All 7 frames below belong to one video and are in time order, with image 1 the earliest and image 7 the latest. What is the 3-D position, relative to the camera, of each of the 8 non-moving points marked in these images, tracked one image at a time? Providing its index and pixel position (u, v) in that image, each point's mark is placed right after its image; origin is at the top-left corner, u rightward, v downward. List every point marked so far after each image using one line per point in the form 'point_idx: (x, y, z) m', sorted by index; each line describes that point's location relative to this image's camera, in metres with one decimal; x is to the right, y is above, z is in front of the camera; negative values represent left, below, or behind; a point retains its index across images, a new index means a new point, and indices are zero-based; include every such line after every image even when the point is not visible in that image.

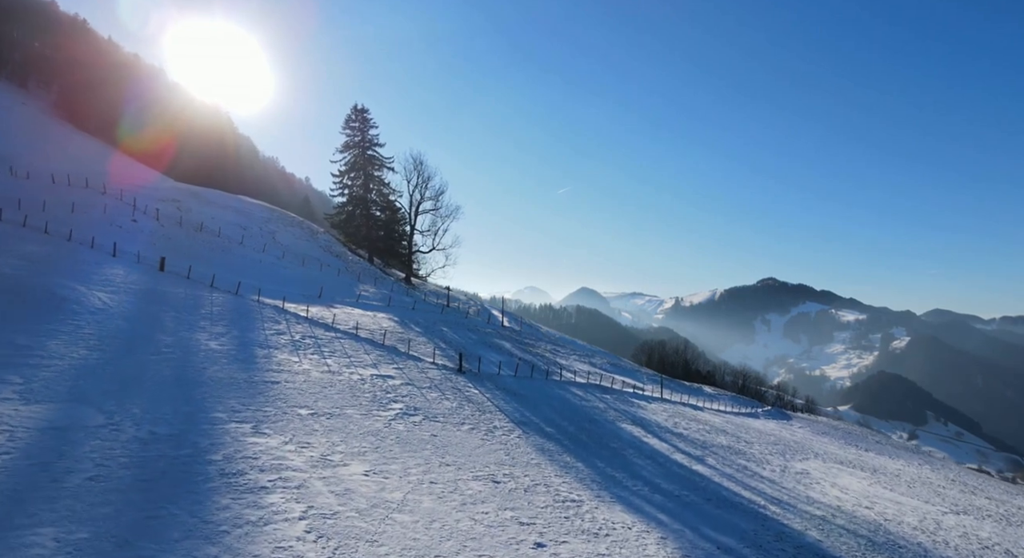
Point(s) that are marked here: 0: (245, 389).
0: (-9.0, -3.7, +19.5) m
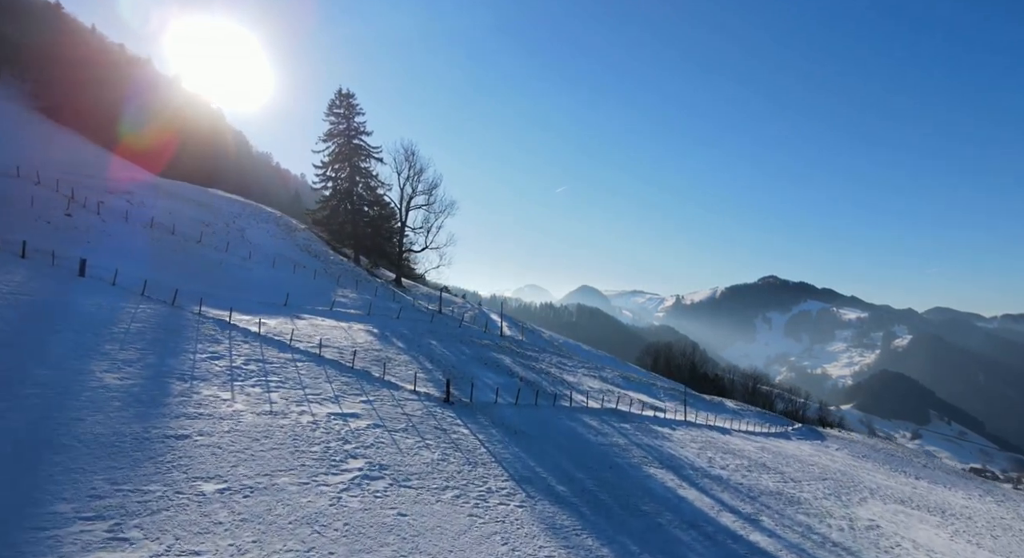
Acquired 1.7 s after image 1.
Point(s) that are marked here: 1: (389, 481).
0: (-9.0, -4.1, +13.6) m
1: (-3.4, -5.6, +15.9) m
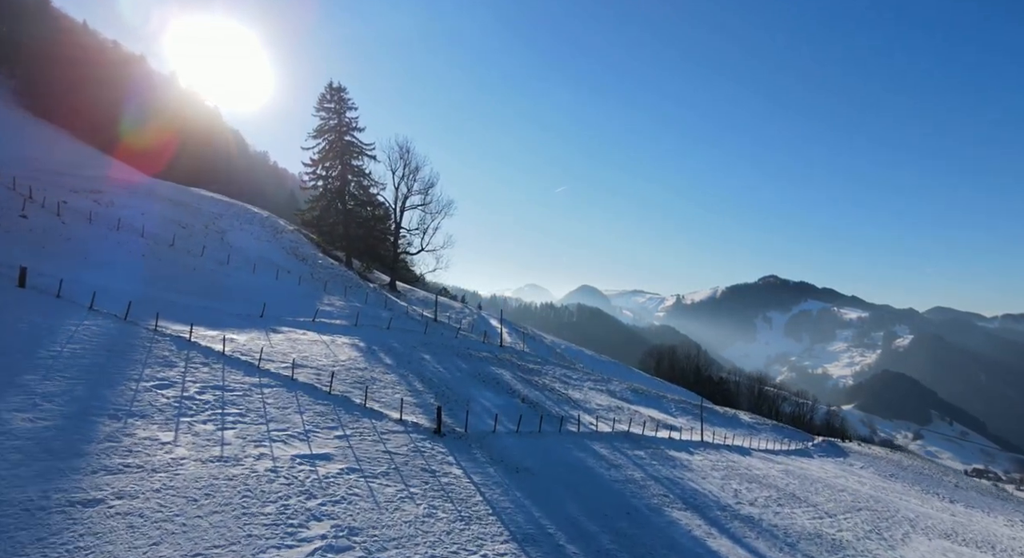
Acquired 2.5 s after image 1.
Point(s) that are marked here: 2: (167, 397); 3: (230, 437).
0: (-9.0, -4.5, +10.4) m
1: (-3.4, -6.0, +12.7) m
2: (-10.4, -3.6, +17.5) m
3: (-7.9, -4.4, +16.2) m
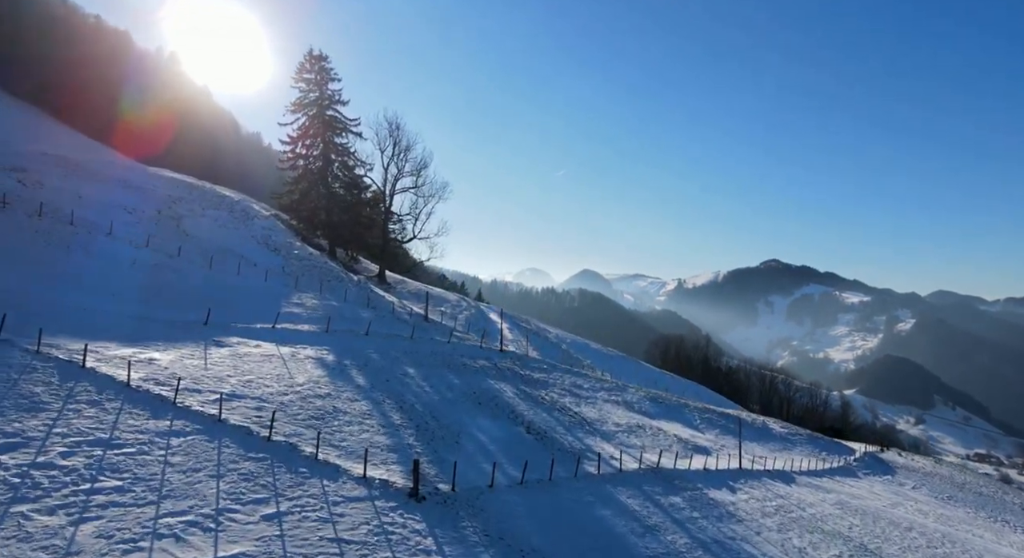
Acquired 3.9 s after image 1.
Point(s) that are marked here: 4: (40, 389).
0: (-8.9, -5.0, +4.8) m
1: (-3.3, -6.4, +7.1) m
2: (-10.4, -3.8, +11.9) m
3: (-7.8, -4.8, +10.6) m
4: (-12.2, -2.8, +15.1) m
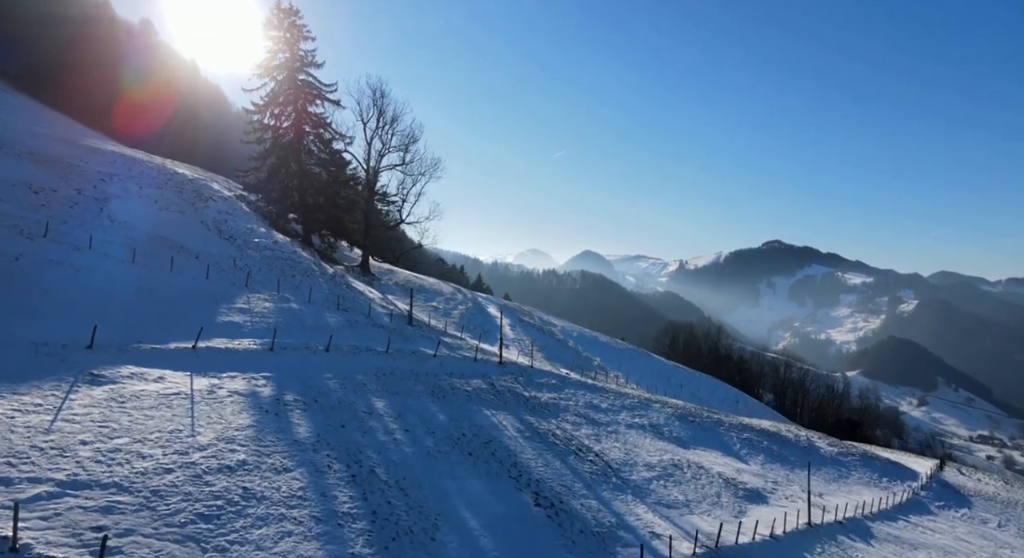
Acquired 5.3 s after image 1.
0: (-8.9, -5.8, -1.8) m
1: (-3.2, -7.2, +0.5) m
2: (-10.3, -4.4, +5.2) m
3: (-7.8, -5.4, +4.0) m
4: (-12.2, -3.3, +8.4) m
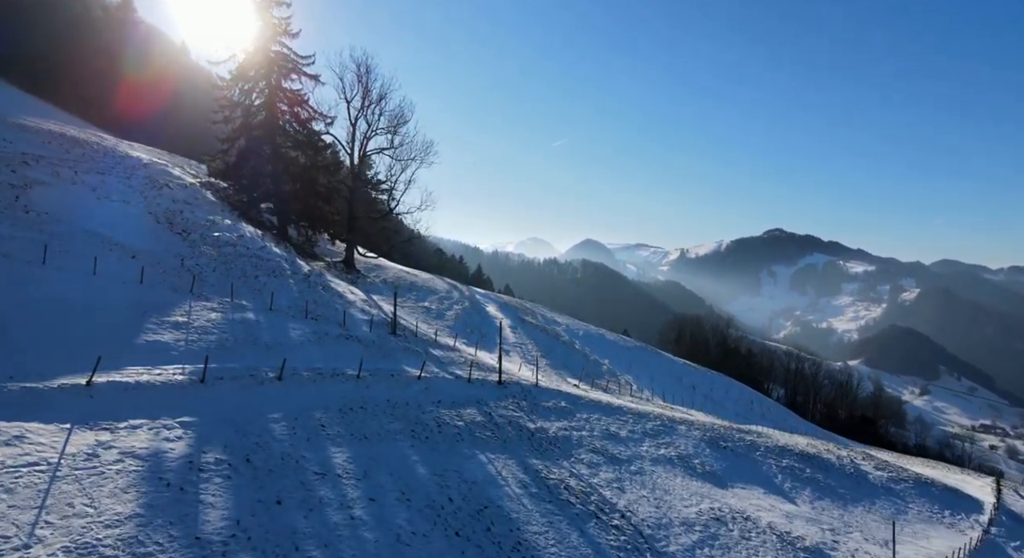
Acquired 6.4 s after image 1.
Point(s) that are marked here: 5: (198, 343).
0: (-8.9, -6.6, -6.8) m
1: (-3.2, -7.9, -4.4) m
2: (-10.3, -5.1, +0.3) m
3: (-7.8, -6.1, -1.0) m
4: (-12.1, -3.9, +3.4) m
5: (-10.6, -2.0, +19.7) m
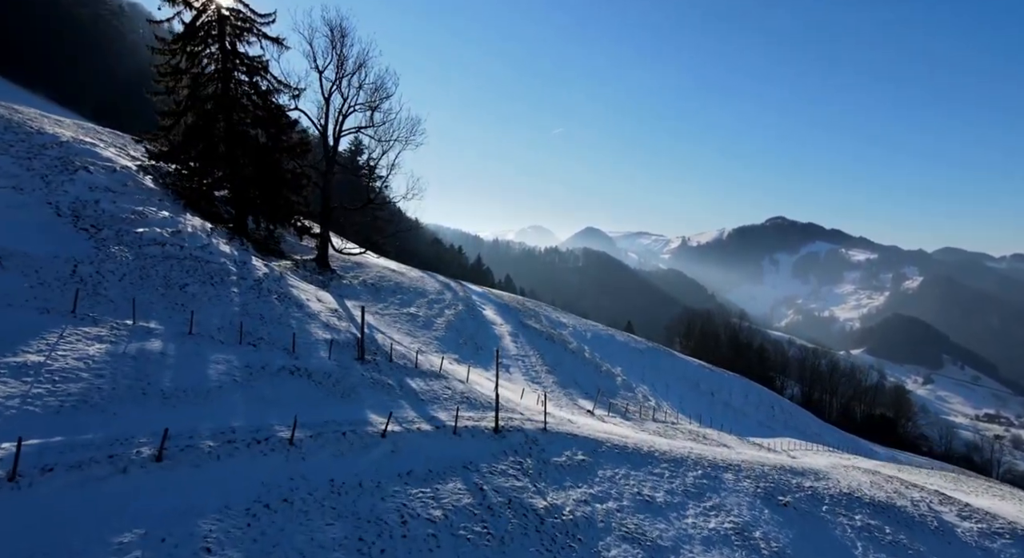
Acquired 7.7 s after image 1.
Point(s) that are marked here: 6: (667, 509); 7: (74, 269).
0: (-8.9, -7.7, -13.0) m
1: (-3.2, -8.9, -10.6) m
2: (-10.3, -6.0, -6.0) m
3: (-7.8, -7.0, -7.2) m
4: (-12.2, -4.8, -2.9) m
5: (-10.6, -2.6, +13.3) m
6: (+5.0, -7.1, +18.2) m
7: (-14.9, +0.4, +19.8) m
